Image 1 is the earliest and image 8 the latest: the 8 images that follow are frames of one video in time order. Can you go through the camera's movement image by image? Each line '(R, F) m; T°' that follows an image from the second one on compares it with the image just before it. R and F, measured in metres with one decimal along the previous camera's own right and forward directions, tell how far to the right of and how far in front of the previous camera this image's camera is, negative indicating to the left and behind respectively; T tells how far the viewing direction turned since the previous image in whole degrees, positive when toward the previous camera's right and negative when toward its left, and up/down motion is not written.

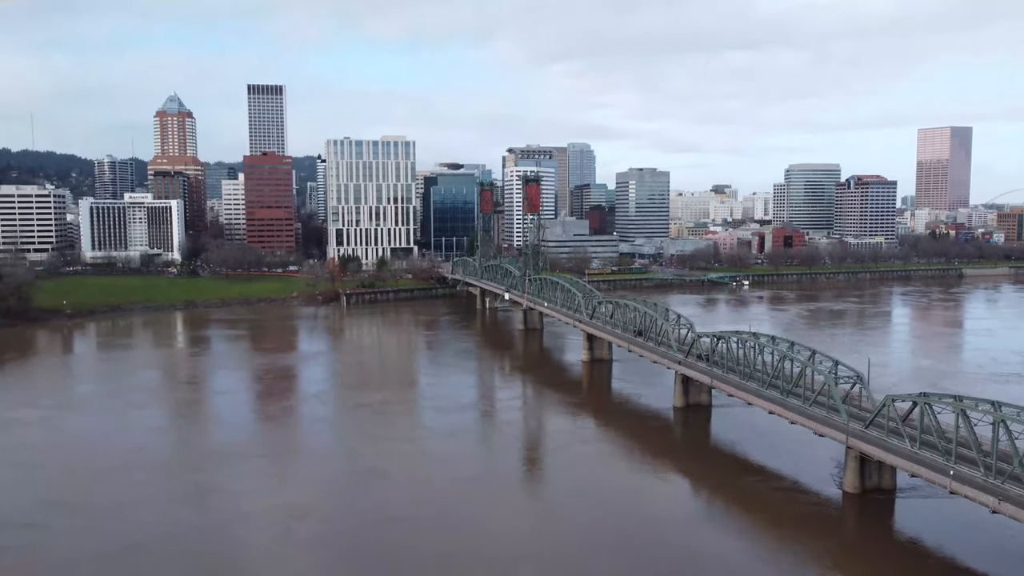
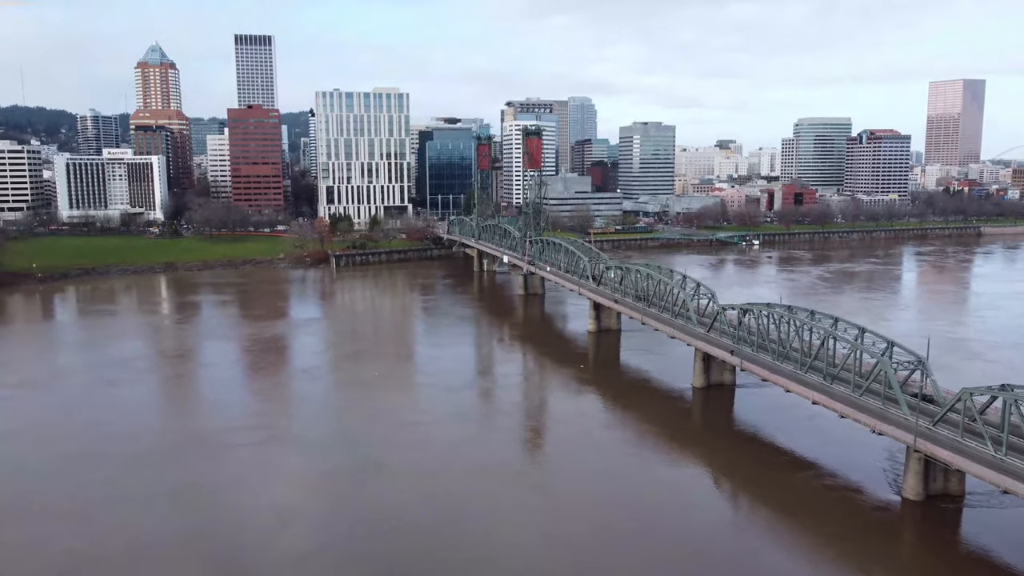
(0.0, +2.3) m; 0°
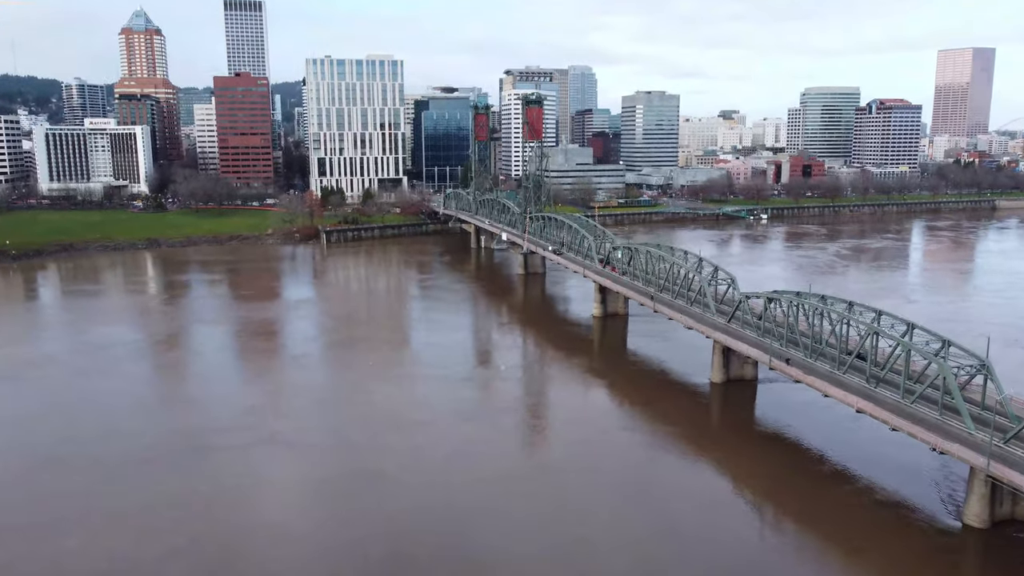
(0.0, +1.7) m; 0°
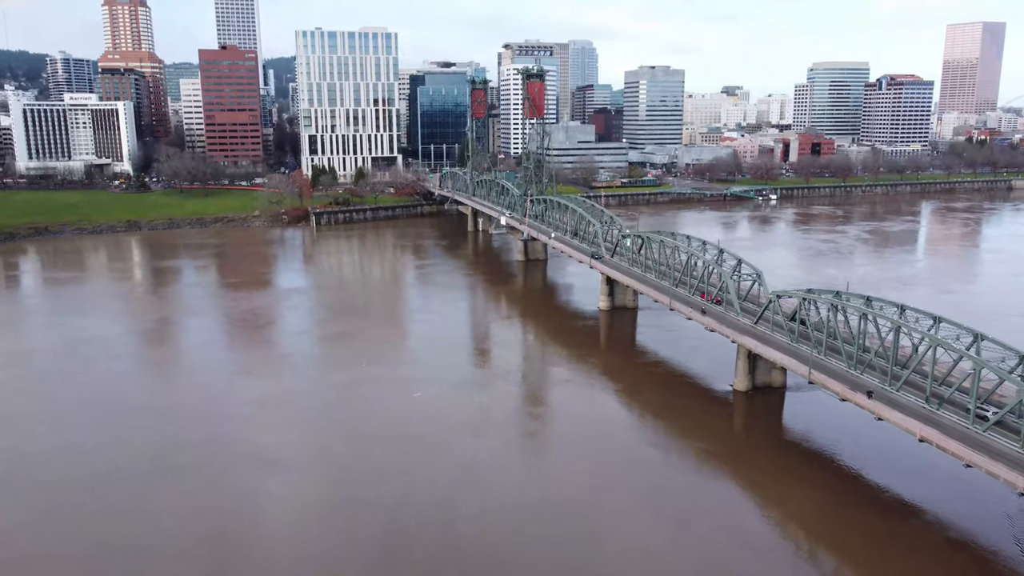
(0.0, +1.8) m; 0°
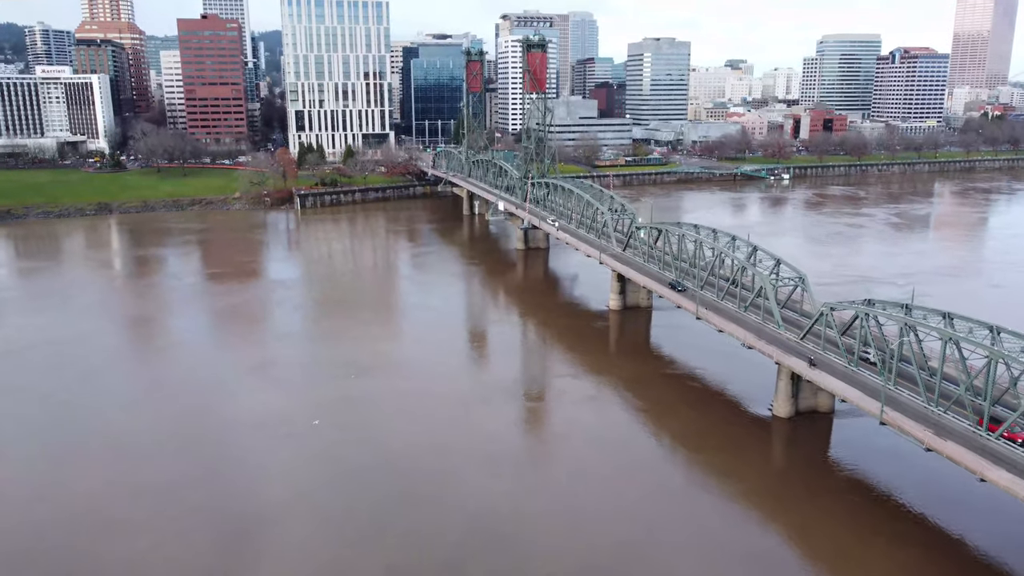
(0.0, +2.3) m; 0°
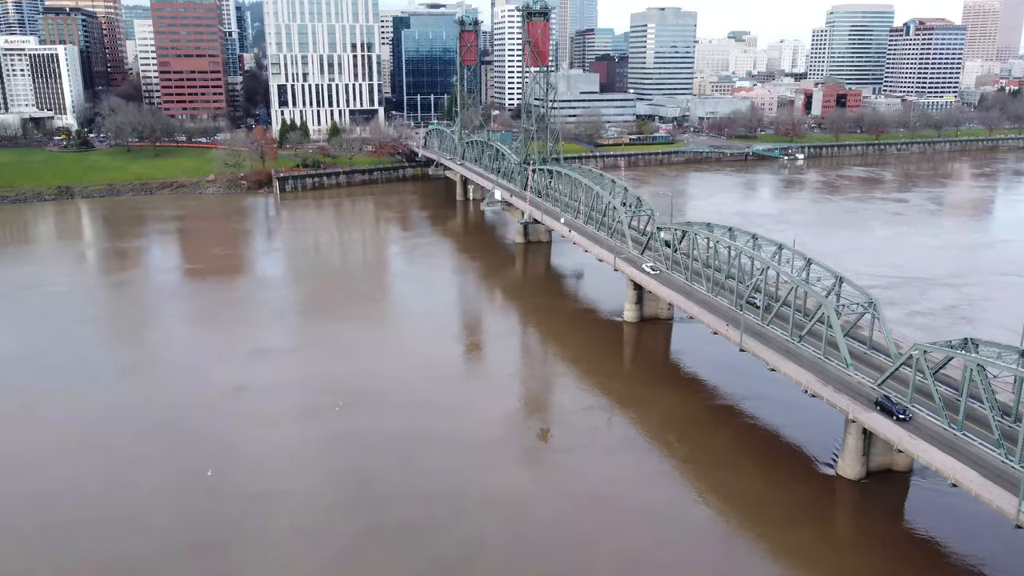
(-0.1, +2.5) m; 0°
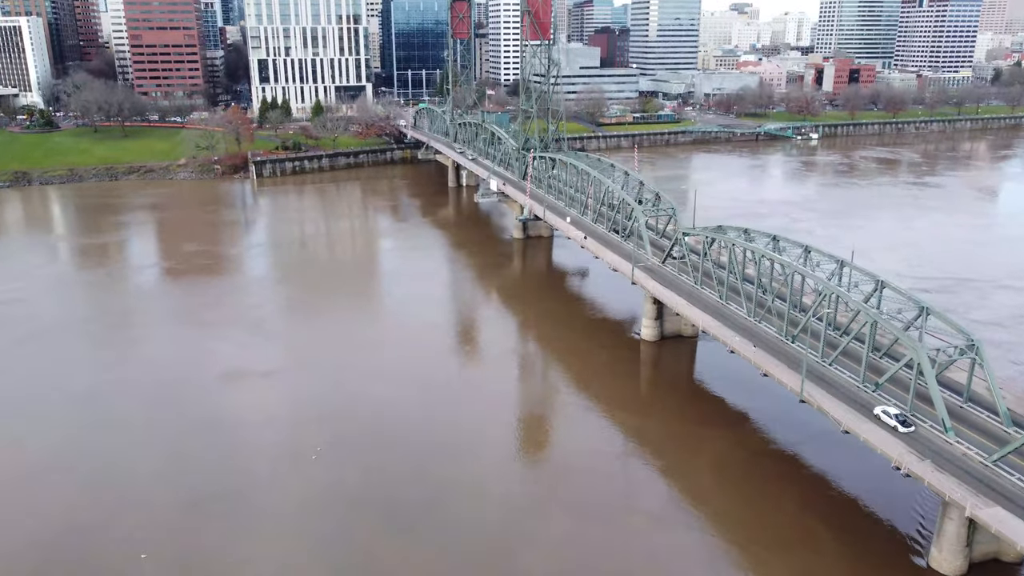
(0.0, +2.3) m; 0°
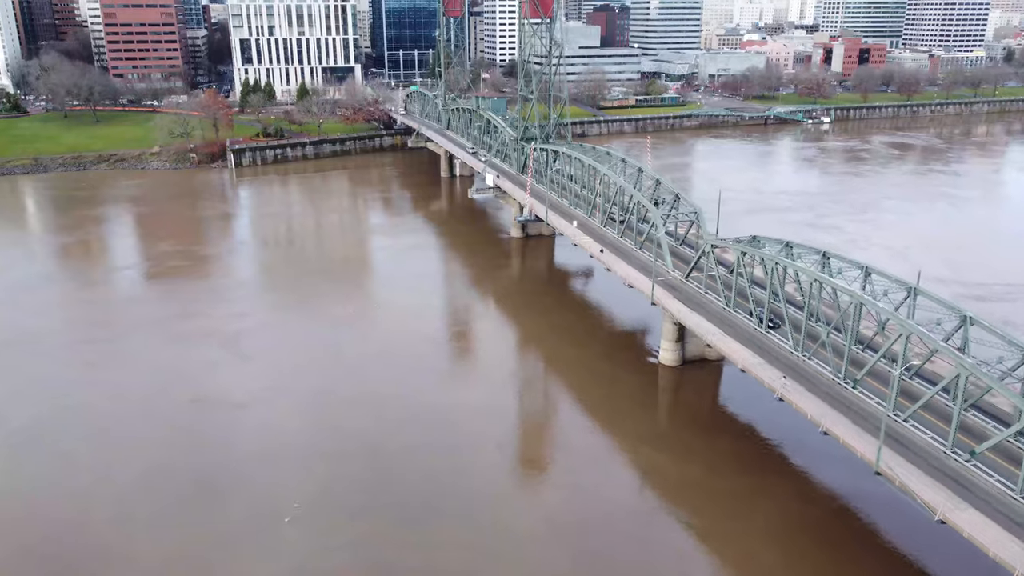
(-0.1, +1.8) m; 0°
